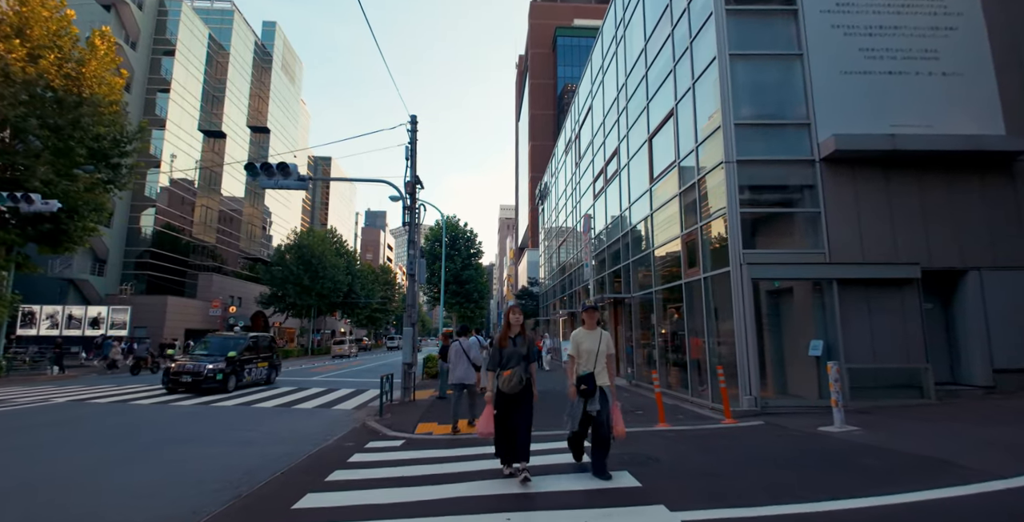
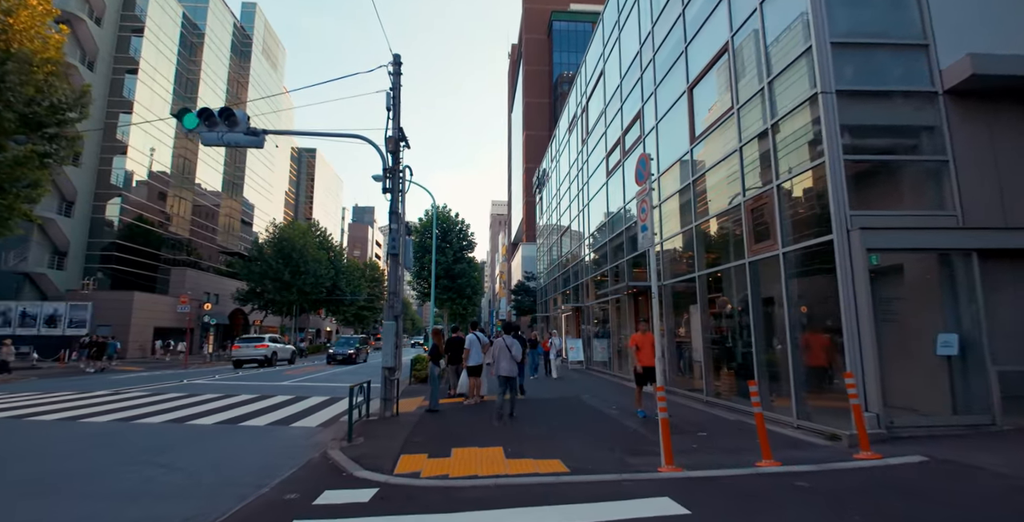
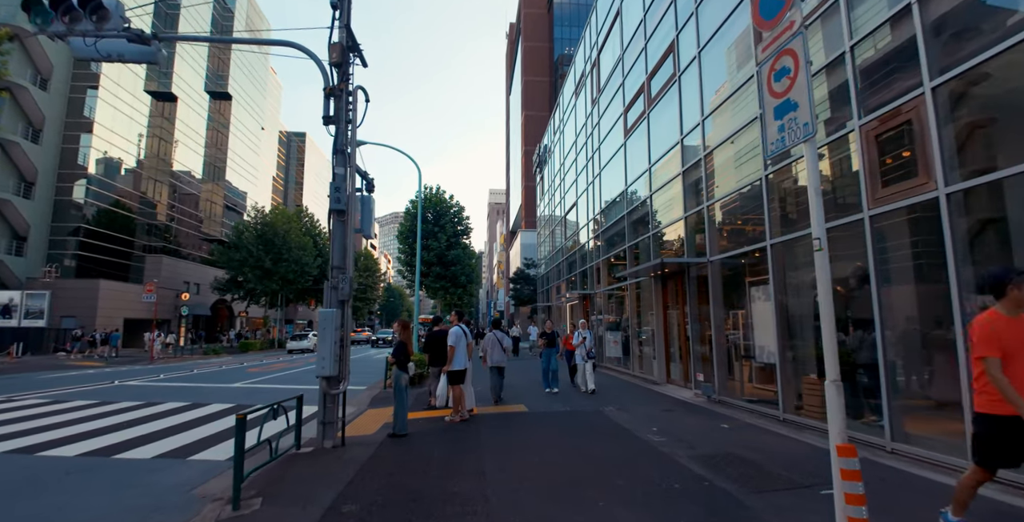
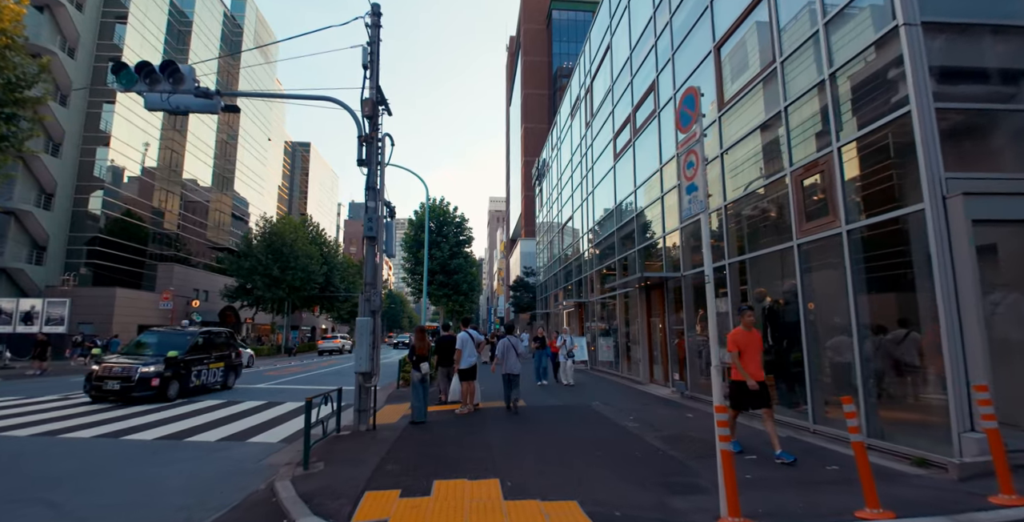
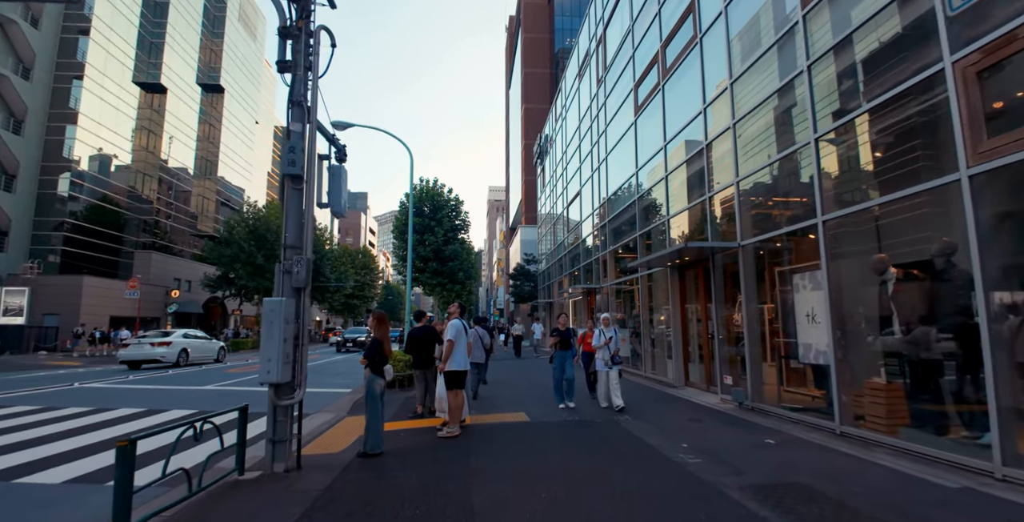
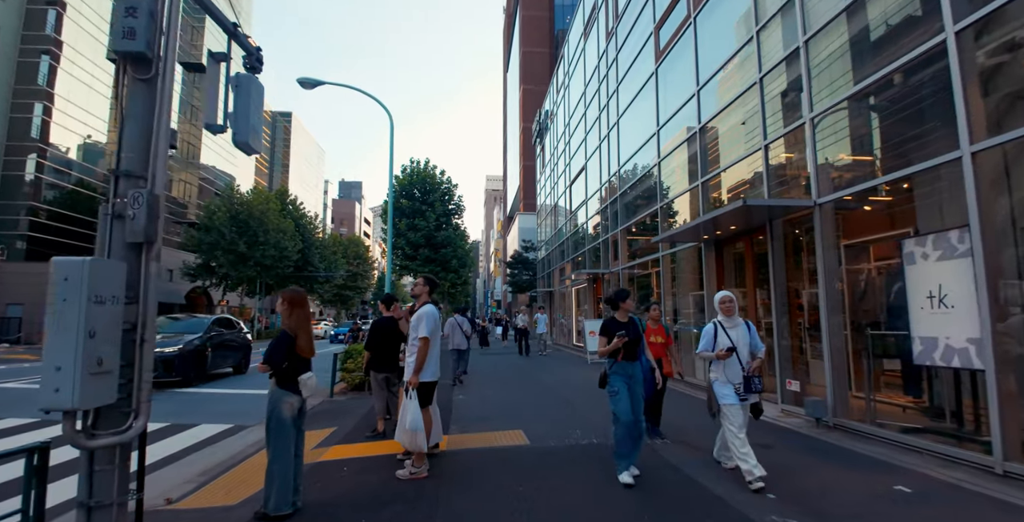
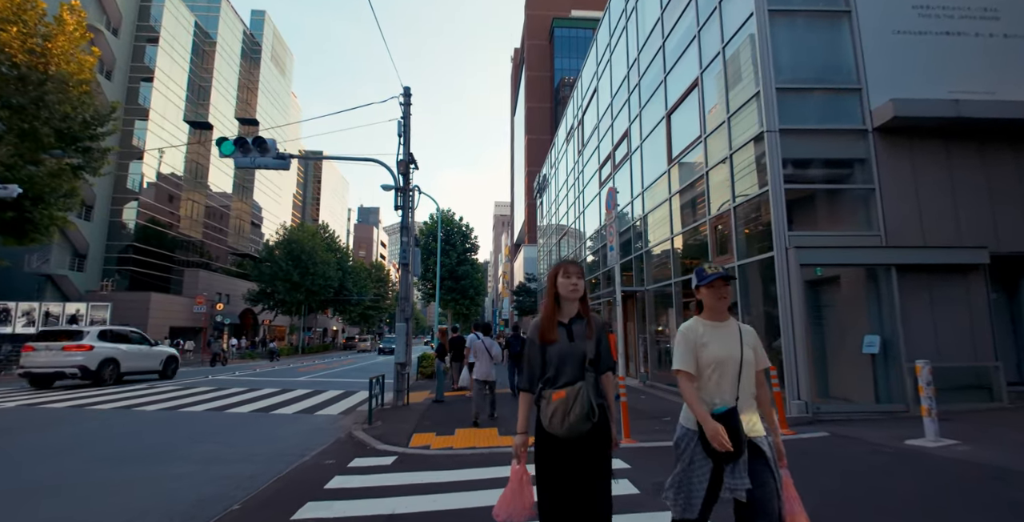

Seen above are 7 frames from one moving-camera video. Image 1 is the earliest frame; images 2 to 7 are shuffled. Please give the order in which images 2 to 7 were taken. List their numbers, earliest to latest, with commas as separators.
7, 2, 4, 3, 5, 6
